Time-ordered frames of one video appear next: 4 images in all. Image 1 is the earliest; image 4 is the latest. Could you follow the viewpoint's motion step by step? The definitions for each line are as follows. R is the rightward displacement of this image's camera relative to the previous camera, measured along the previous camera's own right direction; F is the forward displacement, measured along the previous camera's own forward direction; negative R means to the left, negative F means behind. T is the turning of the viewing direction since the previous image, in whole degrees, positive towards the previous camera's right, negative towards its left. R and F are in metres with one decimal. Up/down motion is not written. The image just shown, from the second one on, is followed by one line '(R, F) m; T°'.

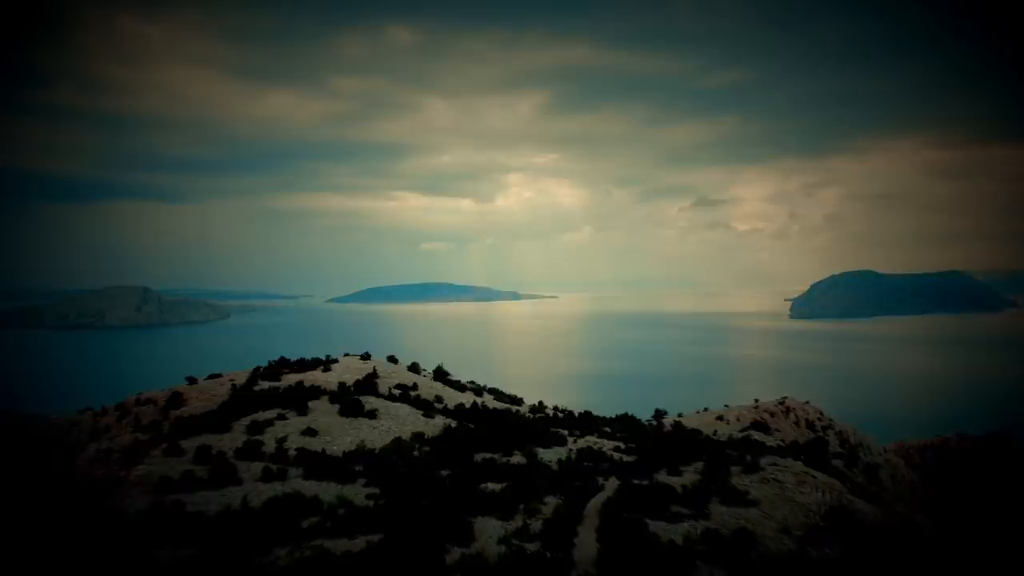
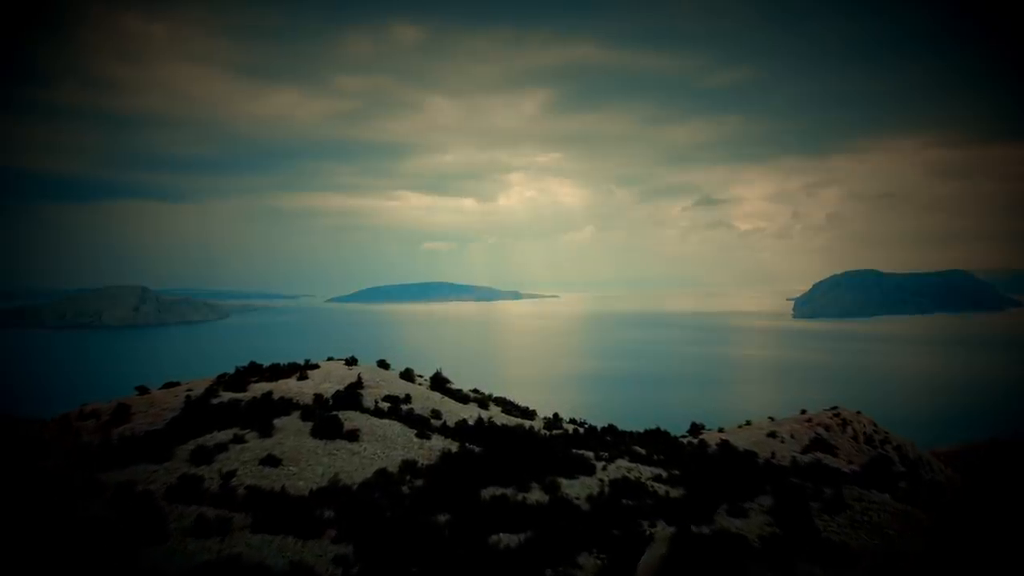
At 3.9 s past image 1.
(-0.5, +5.1) m; 0°
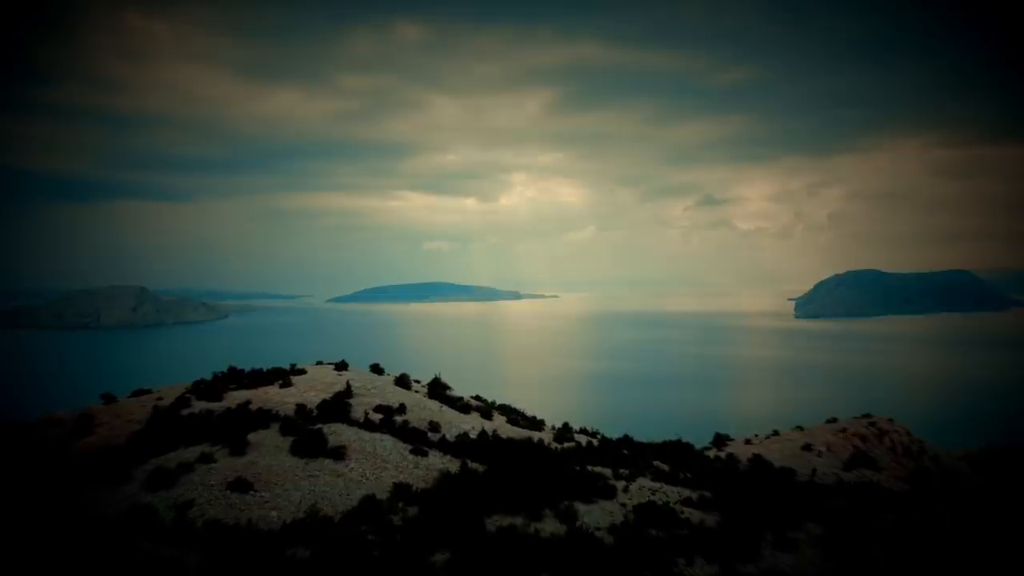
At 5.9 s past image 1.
(-0.3, +2.6) m; 0°
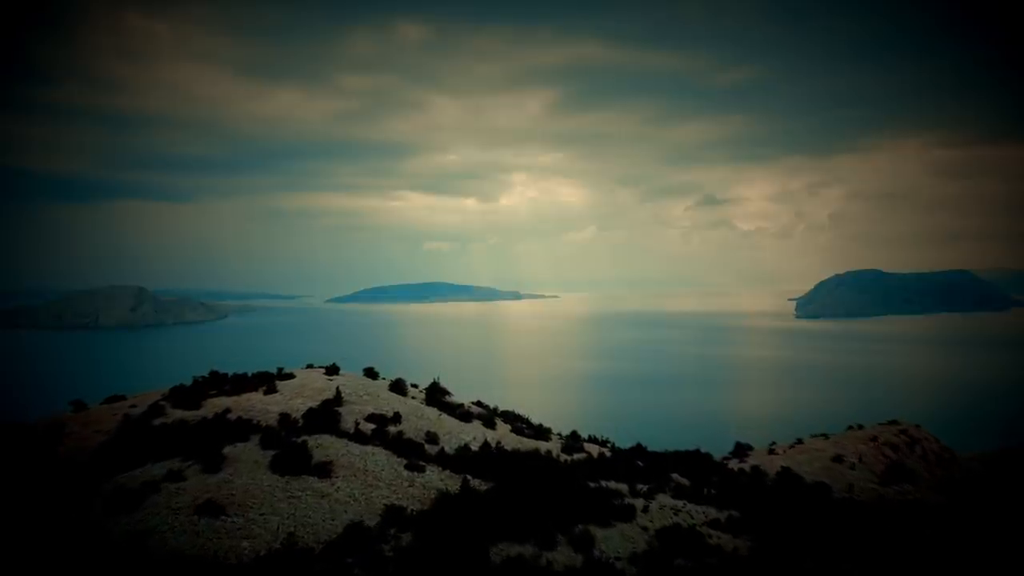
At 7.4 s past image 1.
(-0.2, +1.9) m; 0°
